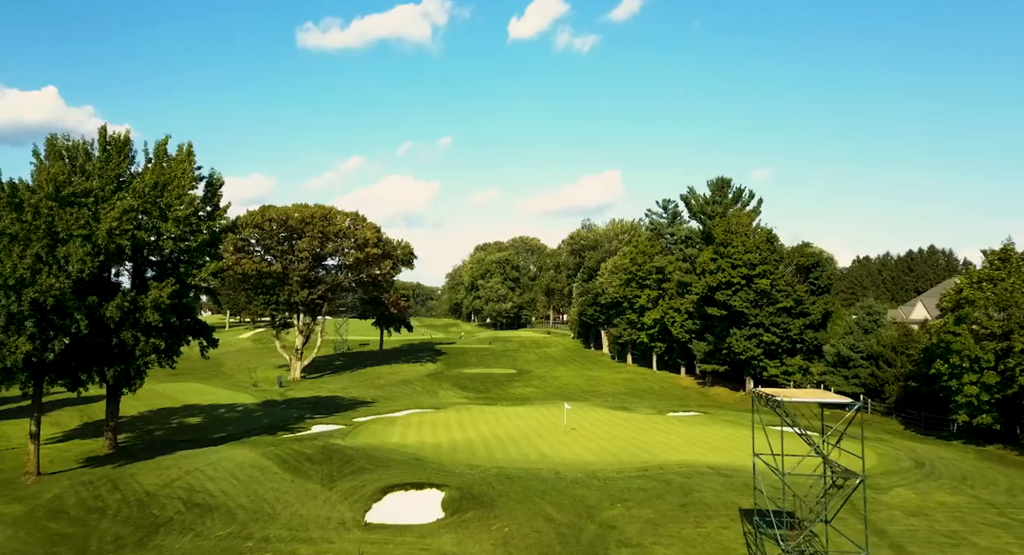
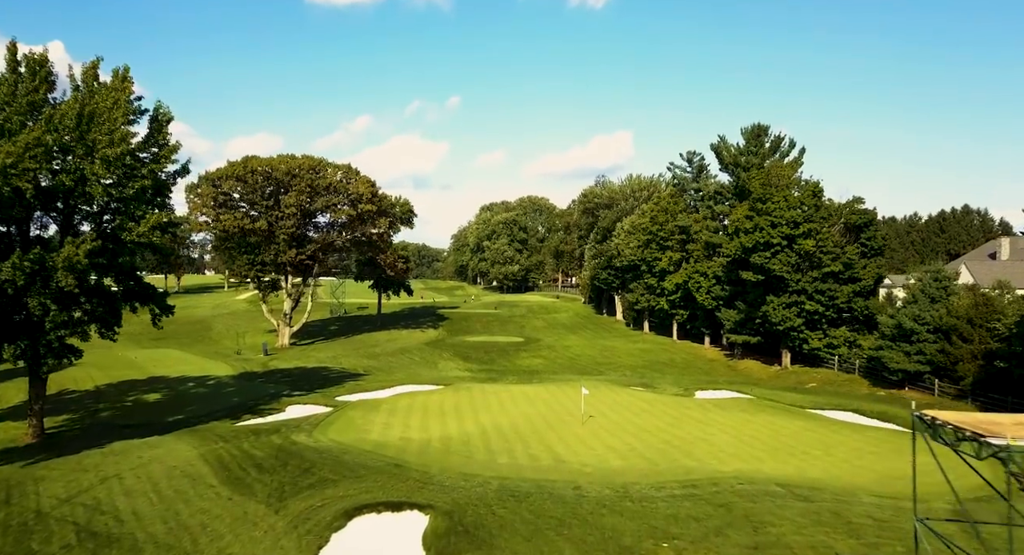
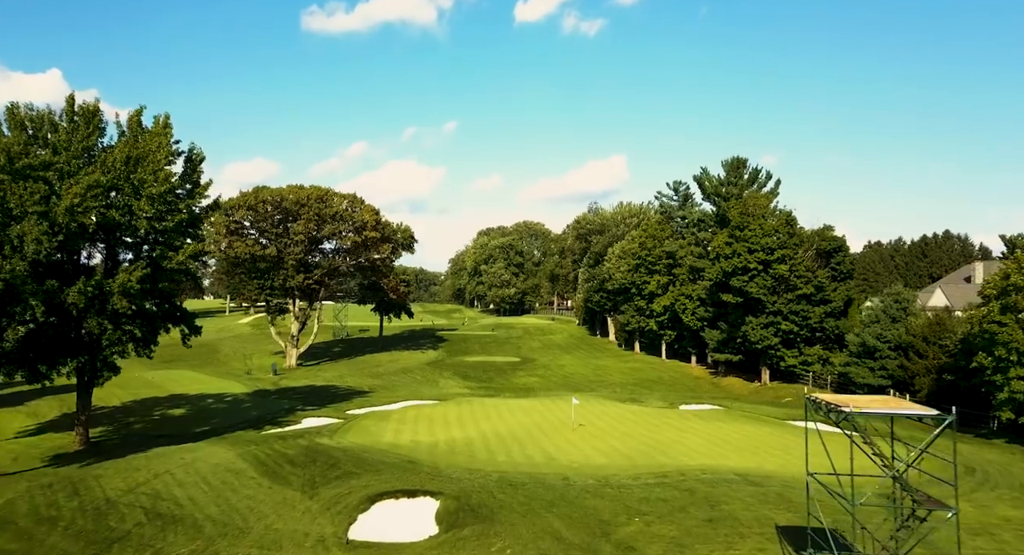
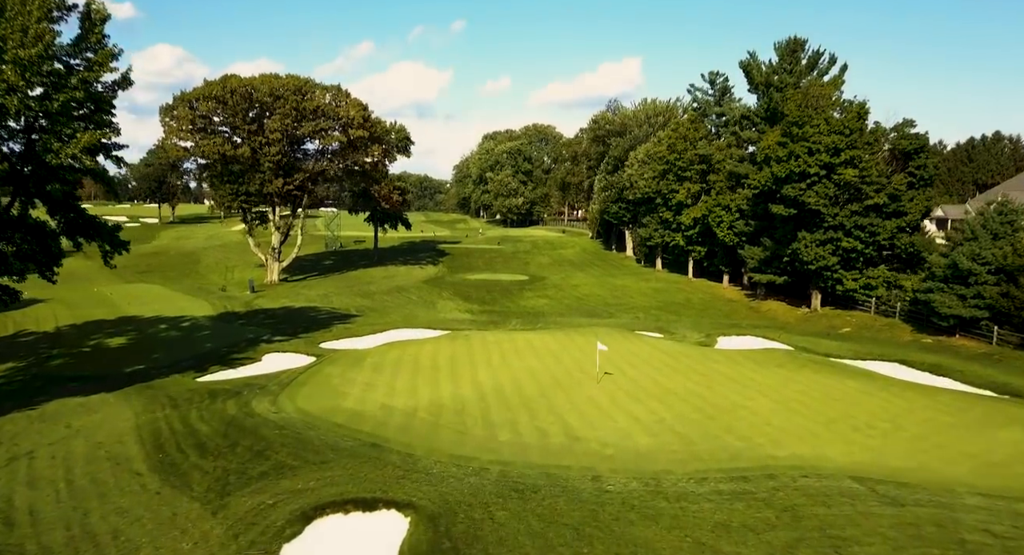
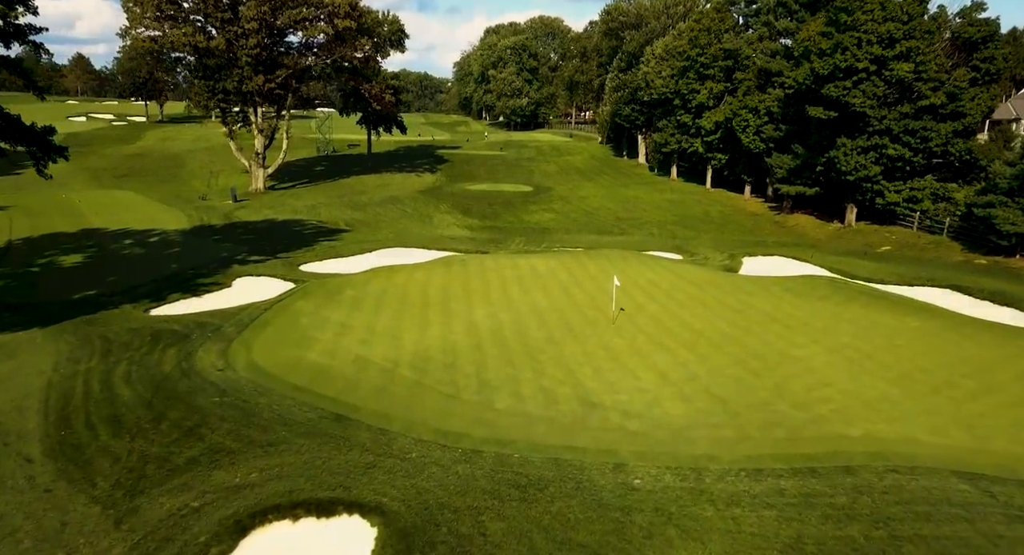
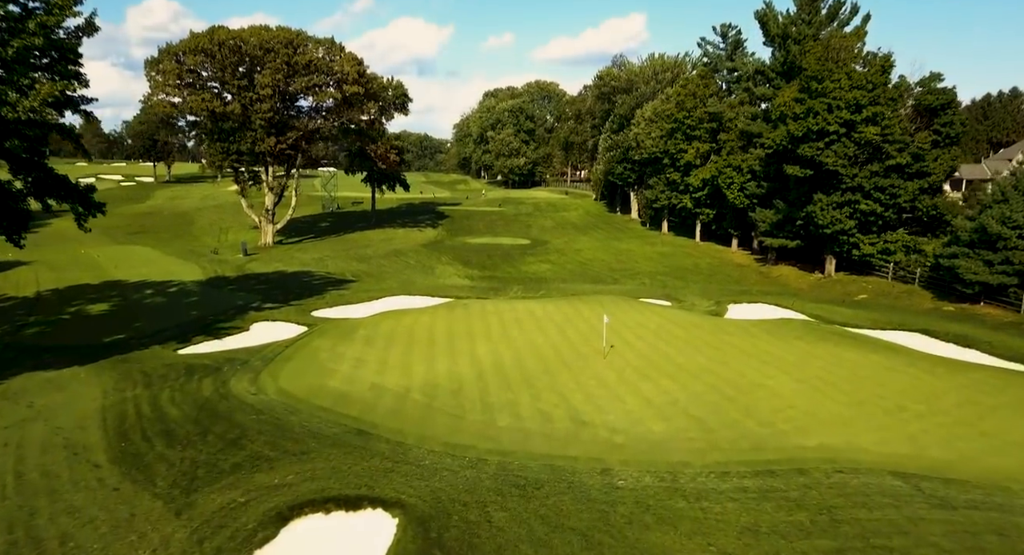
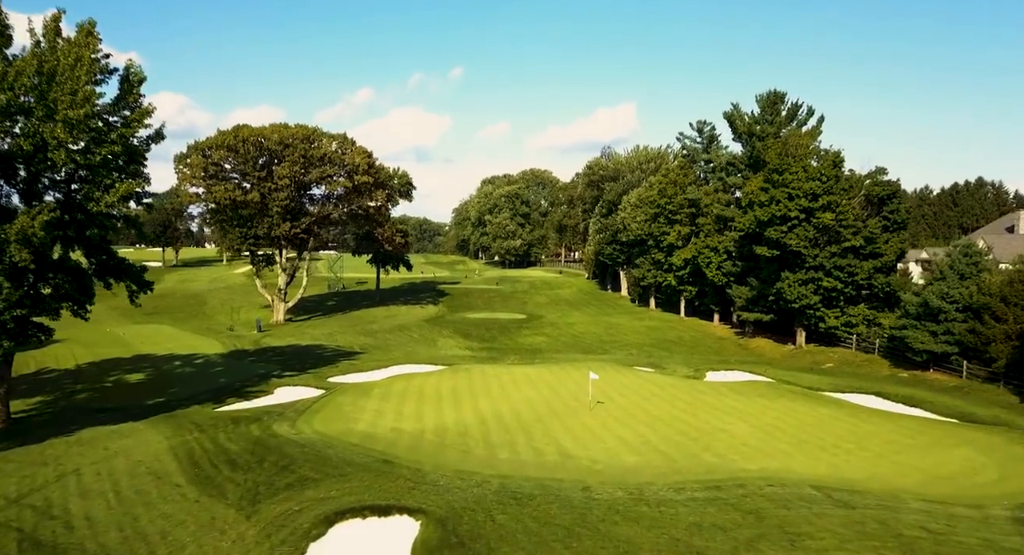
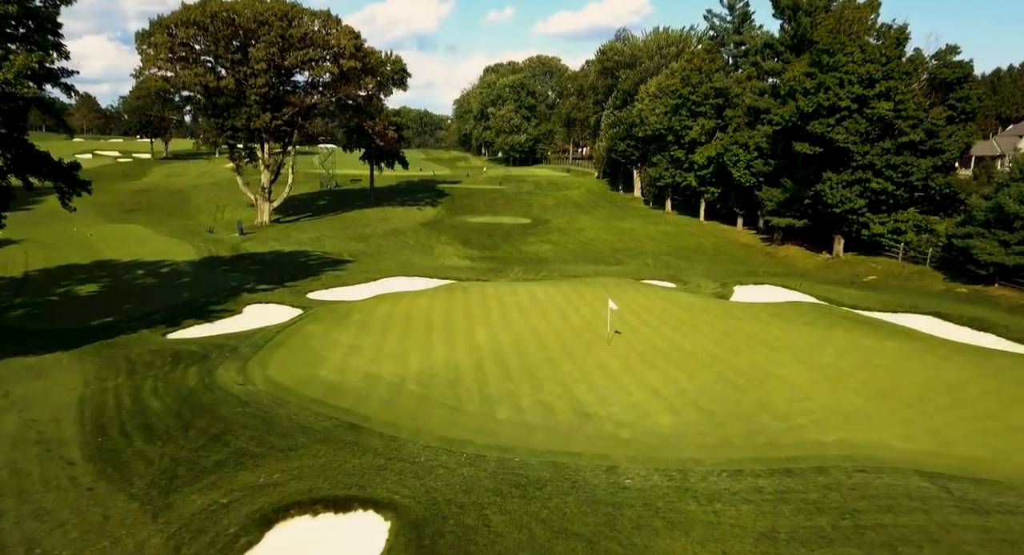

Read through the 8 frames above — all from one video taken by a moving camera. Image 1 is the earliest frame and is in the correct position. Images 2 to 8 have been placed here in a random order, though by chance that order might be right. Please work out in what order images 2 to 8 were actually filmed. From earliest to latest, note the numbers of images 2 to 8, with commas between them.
3, 2, 7, 4, 6, 8, 5
